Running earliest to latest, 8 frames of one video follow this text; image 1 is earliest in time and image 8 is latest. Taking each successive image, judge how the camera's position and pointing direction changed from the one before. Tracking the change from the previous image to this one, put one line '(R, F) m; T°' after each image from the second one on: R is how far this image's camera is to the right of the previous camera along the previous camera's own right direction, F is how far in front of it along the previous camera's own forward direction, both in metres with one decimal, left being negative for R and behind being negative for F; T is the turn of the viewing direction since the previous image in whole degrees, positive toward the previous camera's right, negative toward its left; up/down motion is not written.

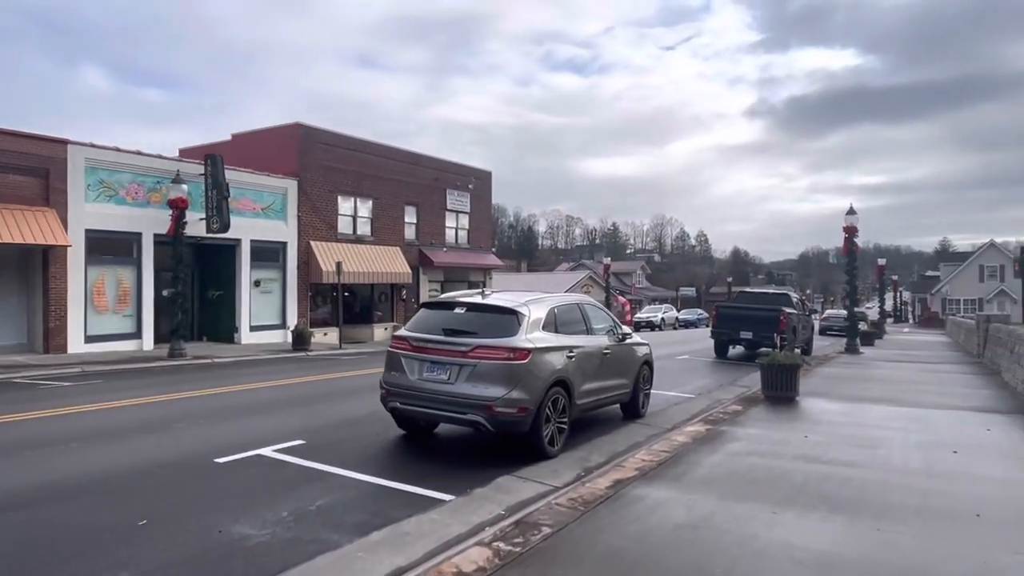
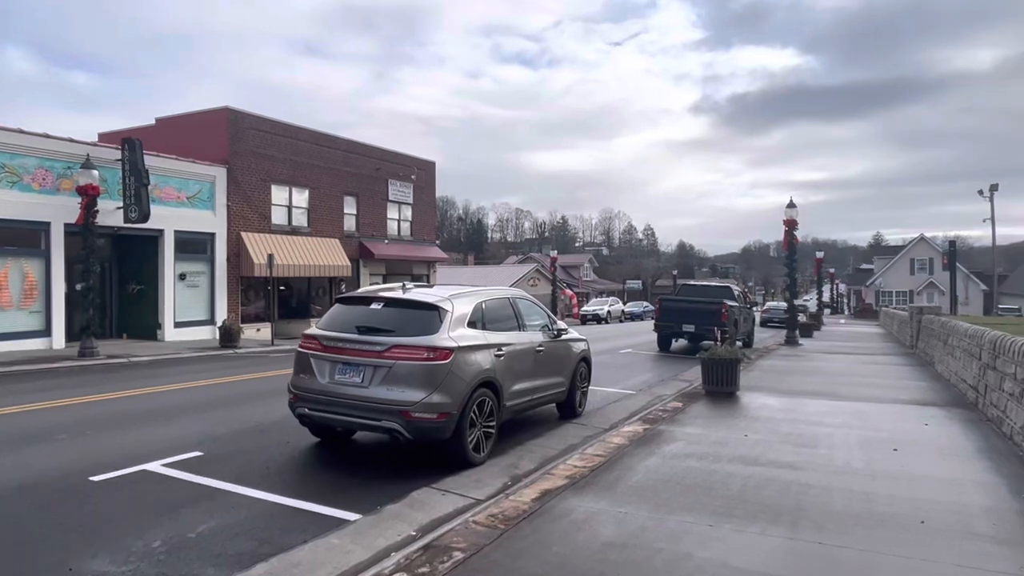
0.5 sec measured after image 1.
(+0.3, +0.6) m; +4°
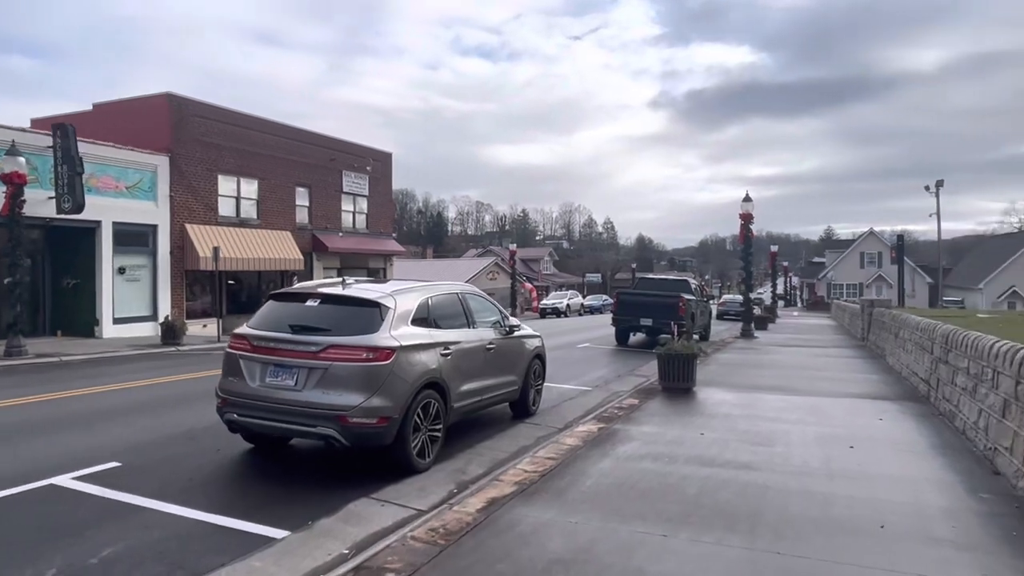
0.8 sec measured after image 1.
(+0.2, +0.4) m; +3°
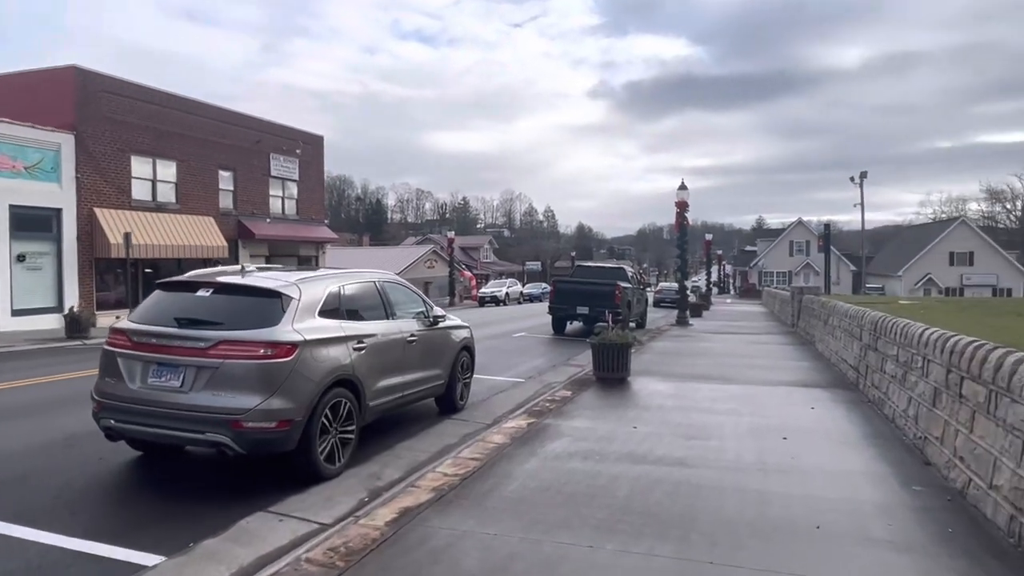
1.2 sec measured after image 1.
(+0.2, +0.5) m; +5°
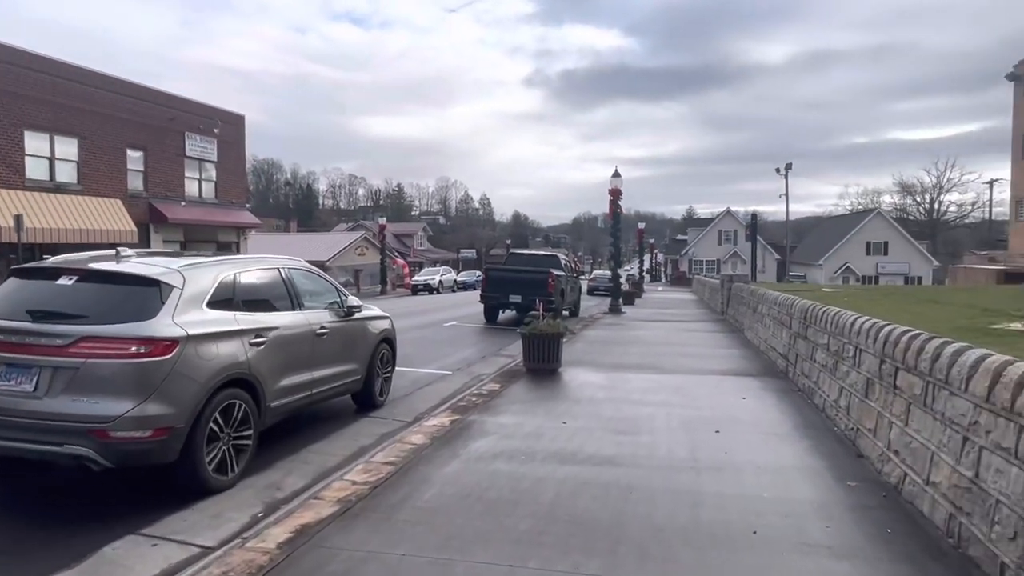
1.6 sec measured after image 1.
(+0.2, +0.6) m; +5°
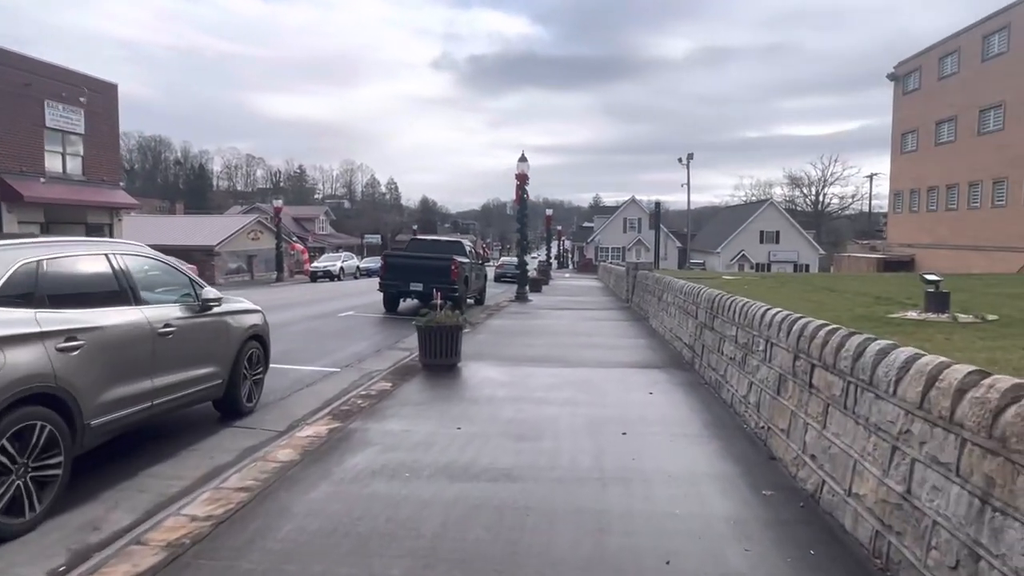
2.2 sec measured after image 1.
(+0.2, +0.8) m; +8°
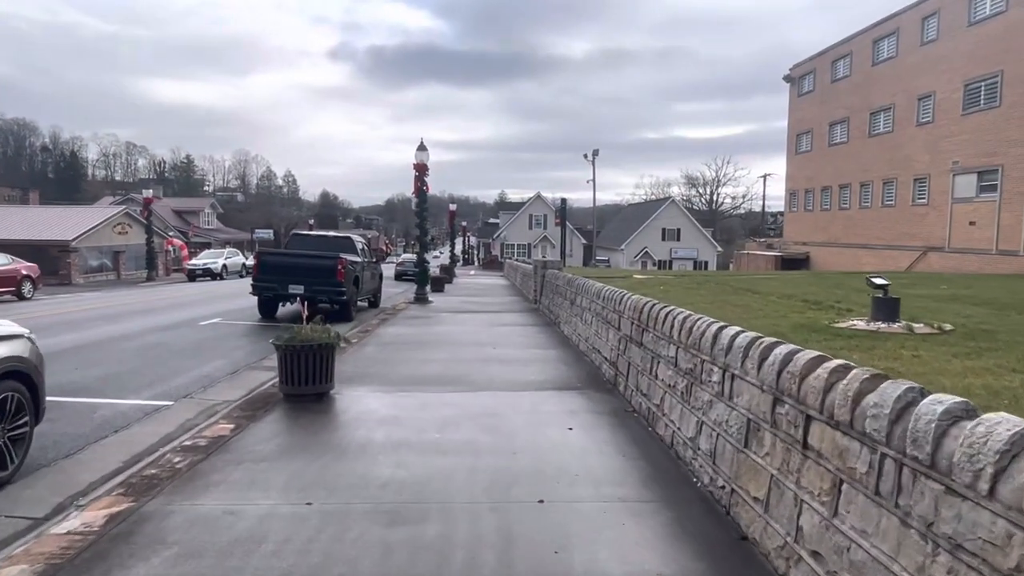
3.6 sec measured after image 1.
(+0.2, +1.9) m; +8°
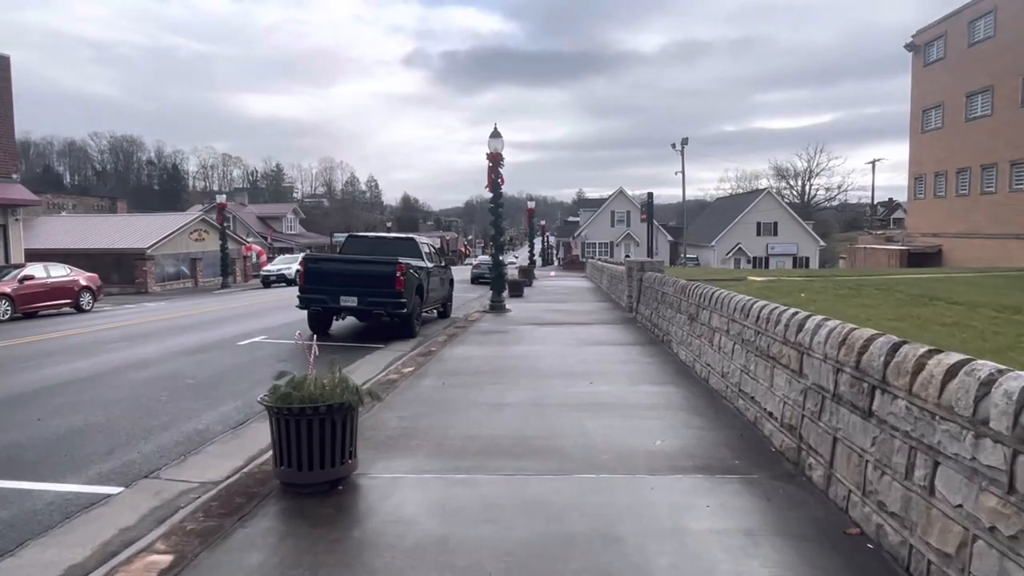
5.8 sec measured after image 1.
(-0.3, +3.1) m; -7°
